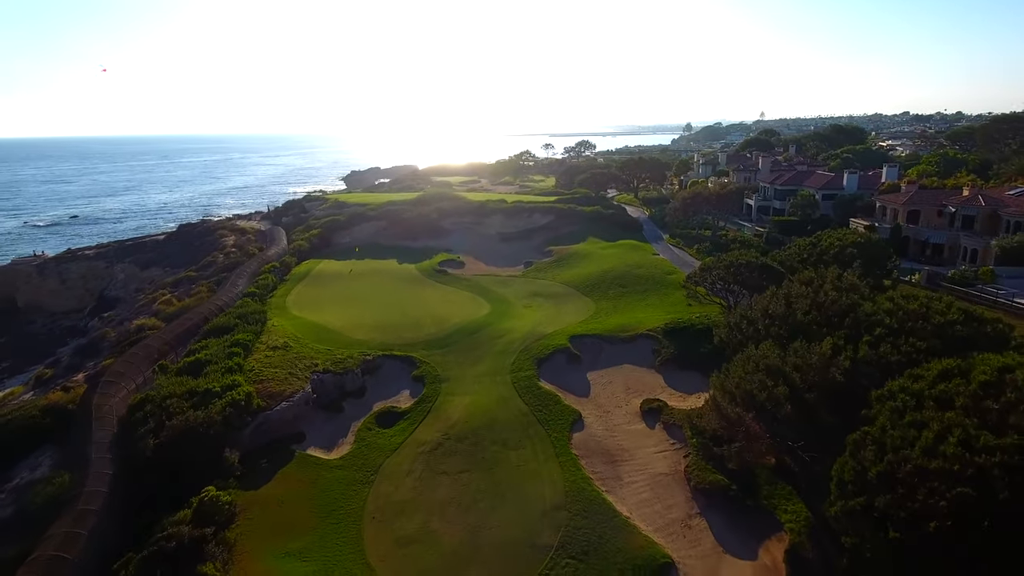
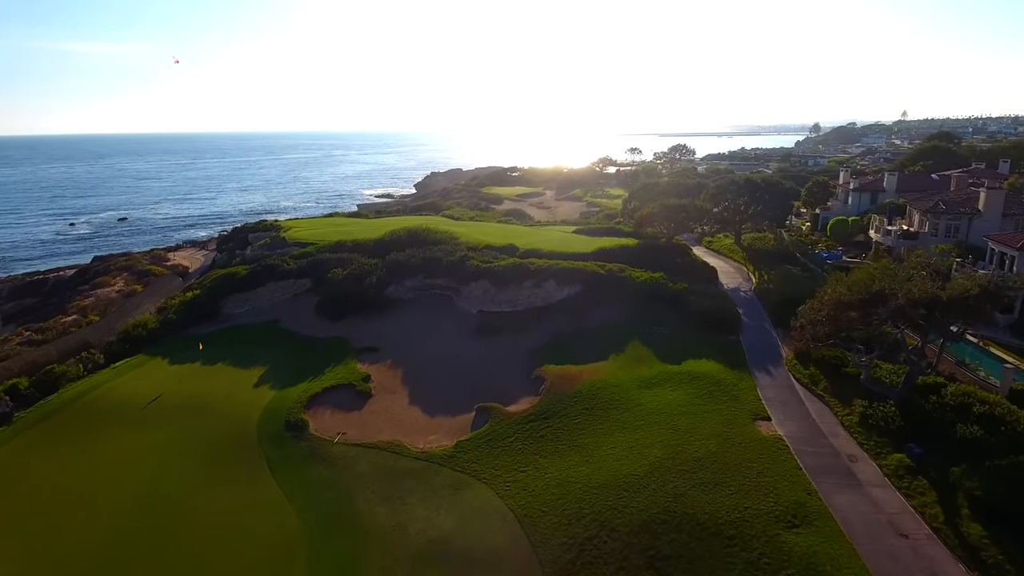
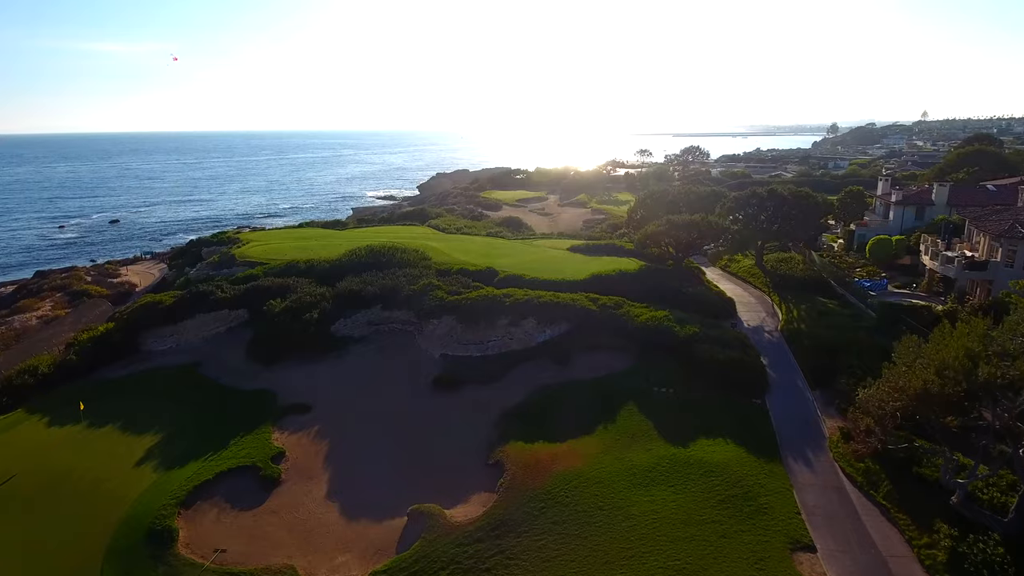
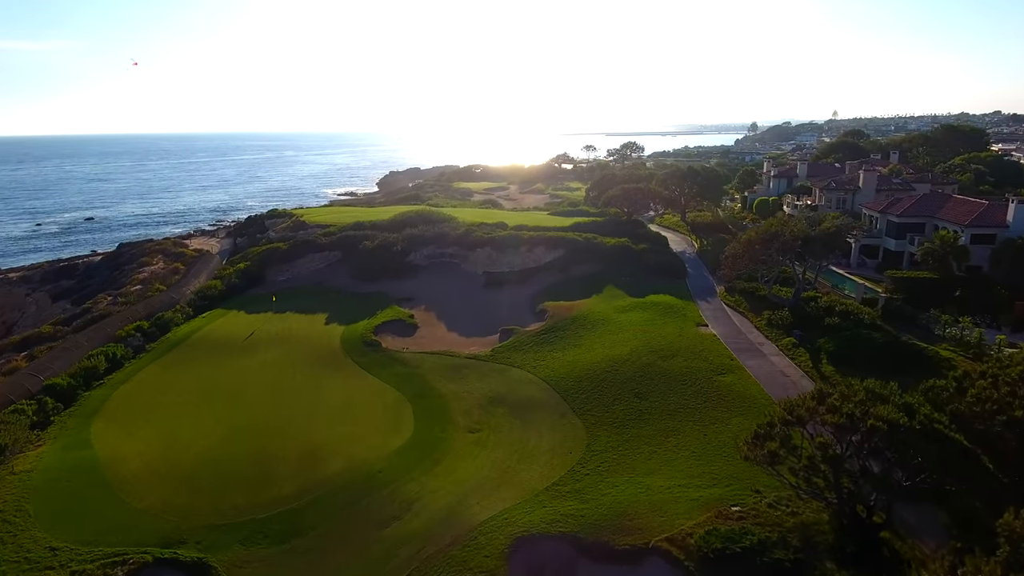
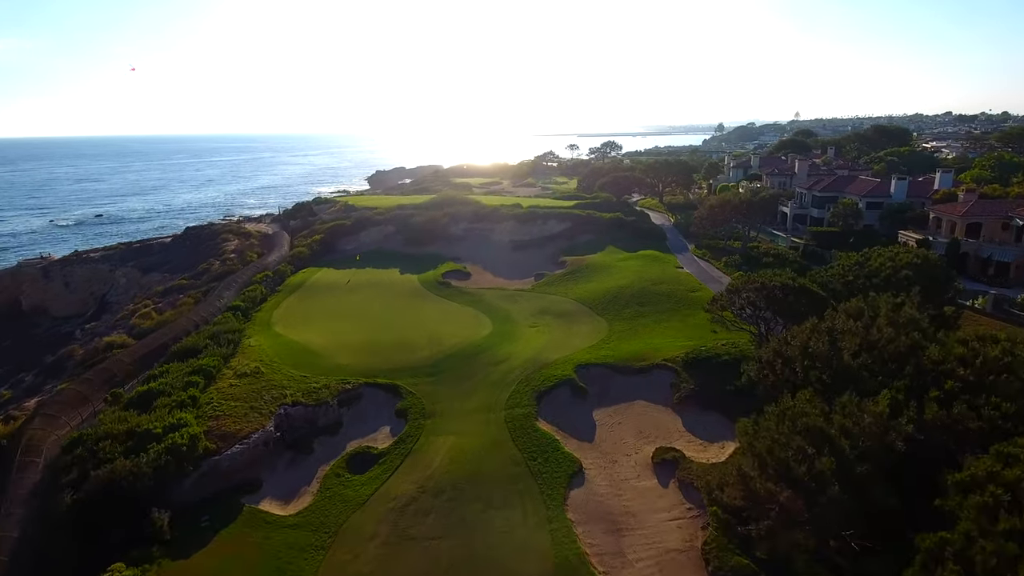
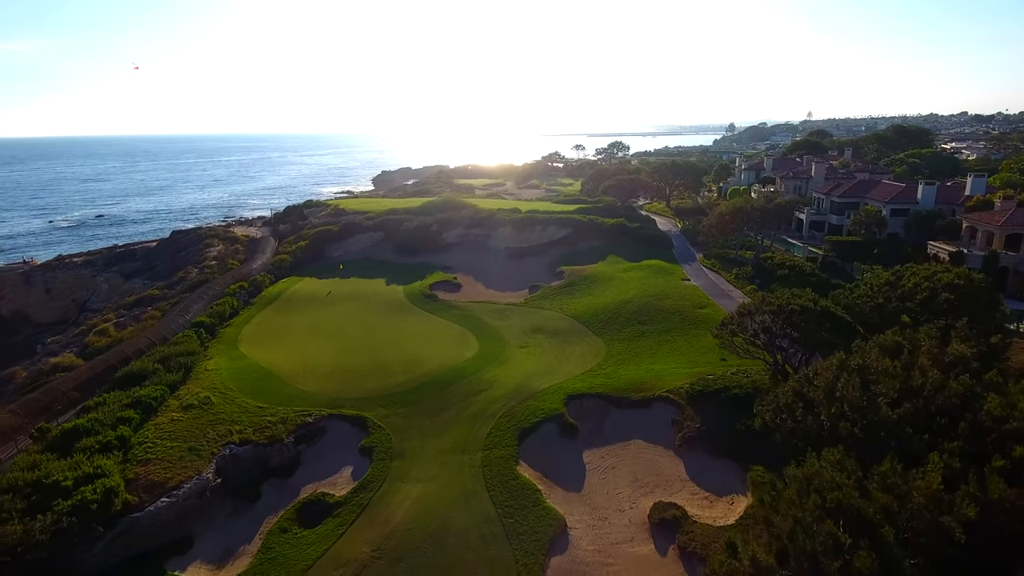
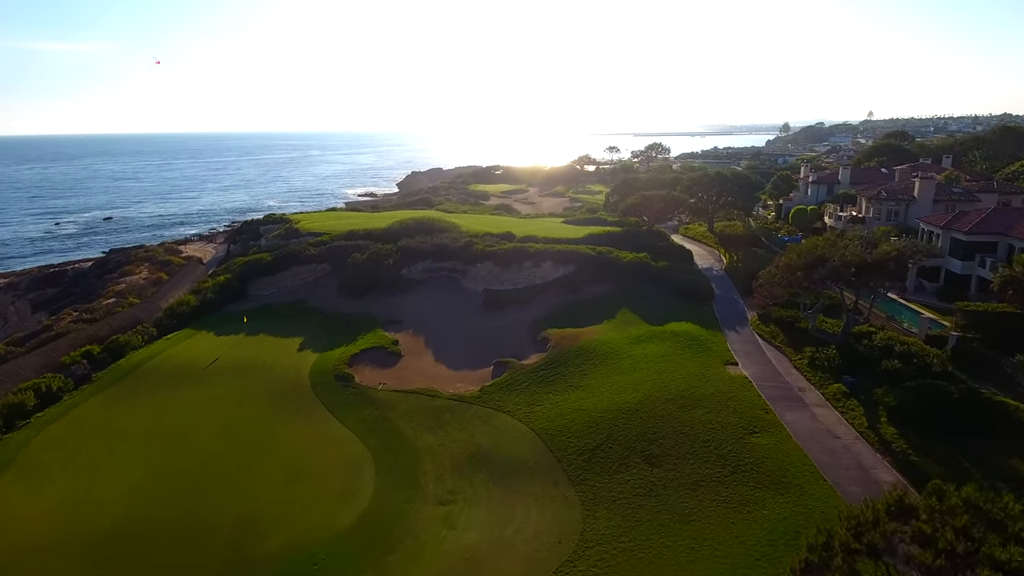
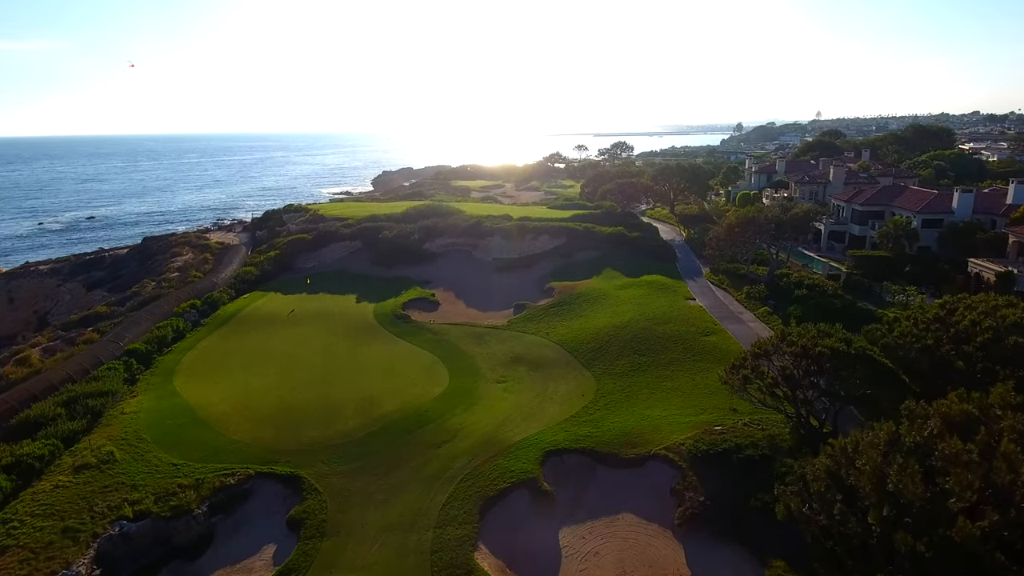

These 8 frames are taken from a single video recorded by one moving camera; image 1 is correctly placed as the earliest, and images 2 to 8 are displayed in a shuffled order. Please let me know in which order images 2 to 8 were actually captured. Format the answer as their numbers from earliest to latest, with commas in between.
5, 6, 8, 4, 7, 2, 3
